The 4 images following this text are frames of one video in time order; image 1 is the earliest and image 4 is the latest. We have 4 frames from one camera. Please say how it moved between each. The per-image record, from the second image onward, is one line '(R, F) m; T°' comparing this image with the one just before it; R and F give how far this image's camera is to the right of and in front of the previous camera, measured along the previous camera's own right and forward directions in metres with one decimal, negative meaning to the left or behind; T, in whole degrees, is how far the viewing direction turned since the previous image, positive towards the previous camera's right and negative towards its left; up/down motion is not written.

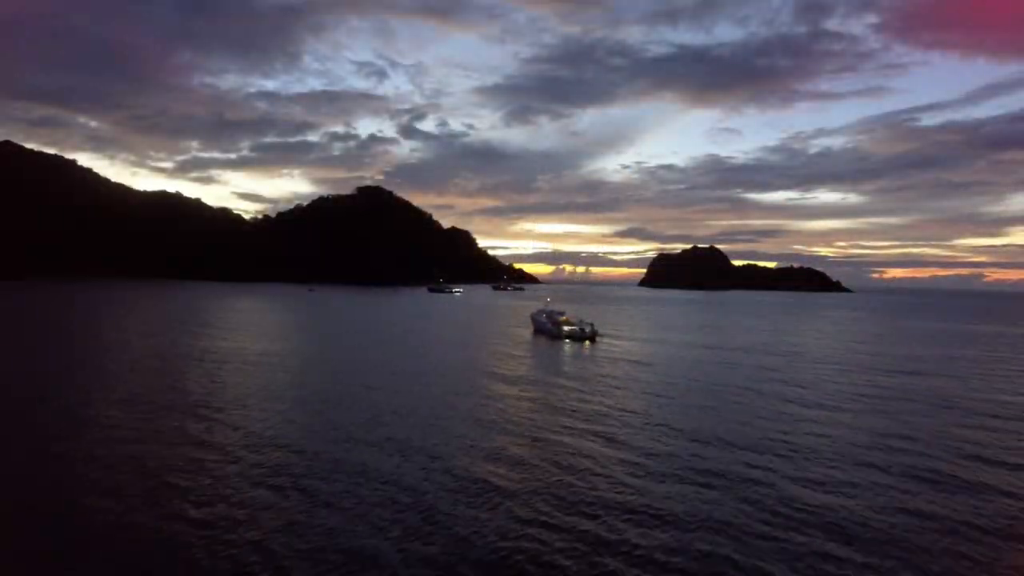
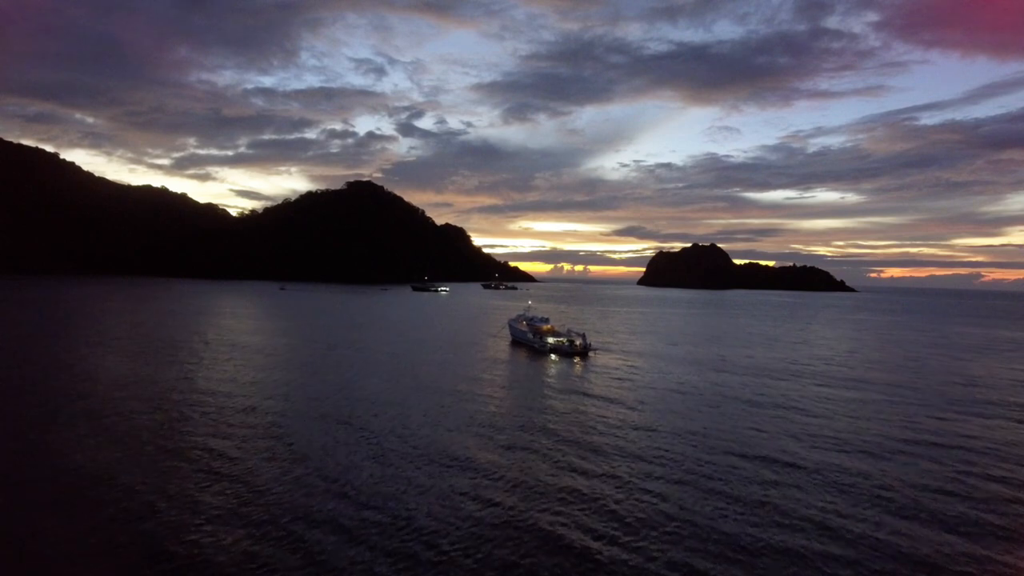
(+0.4, +2.2) m; 0°
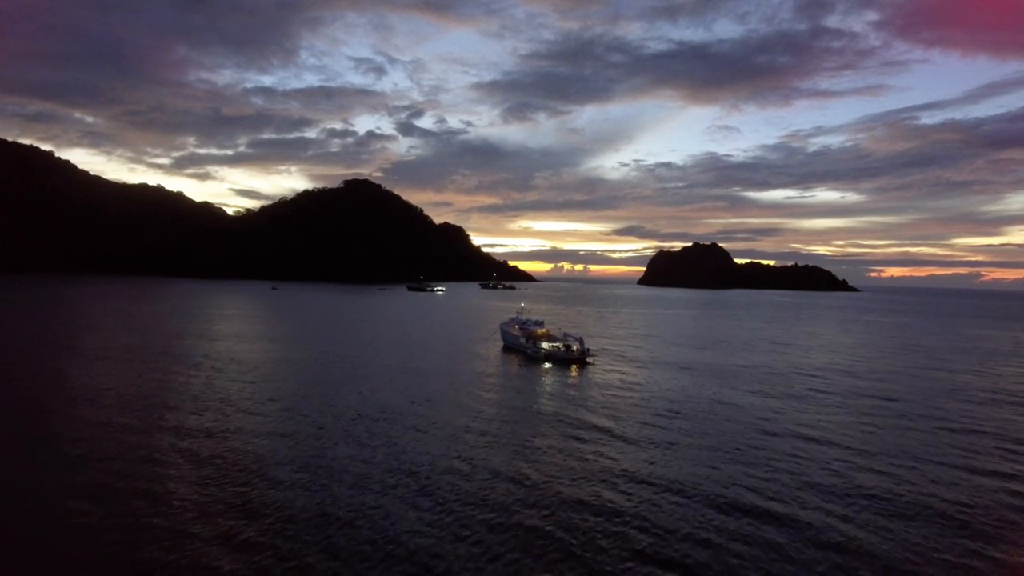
(+0.1, +0.6) m; 0°
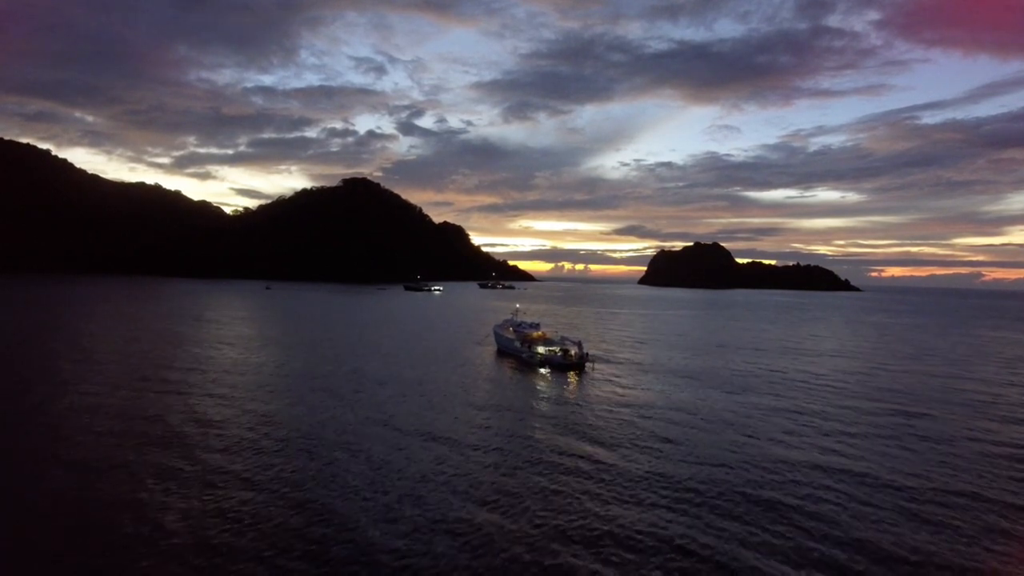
(+0.1, +0.5) m; 0°
